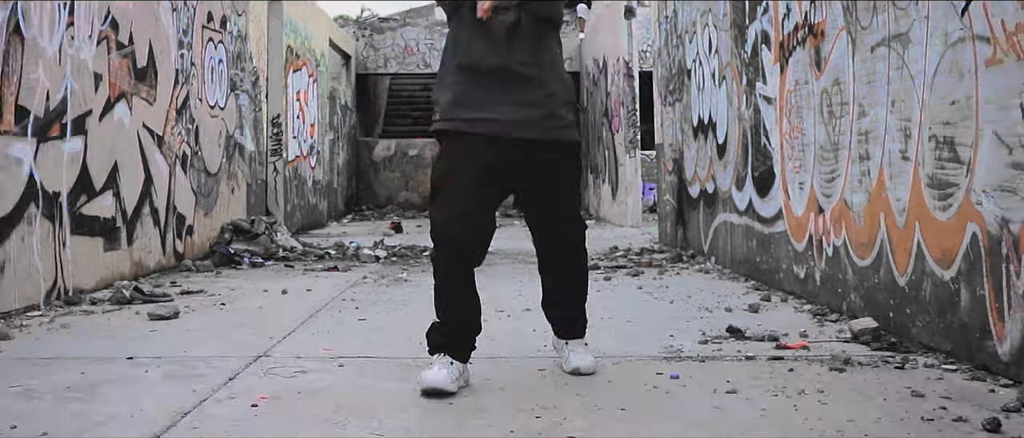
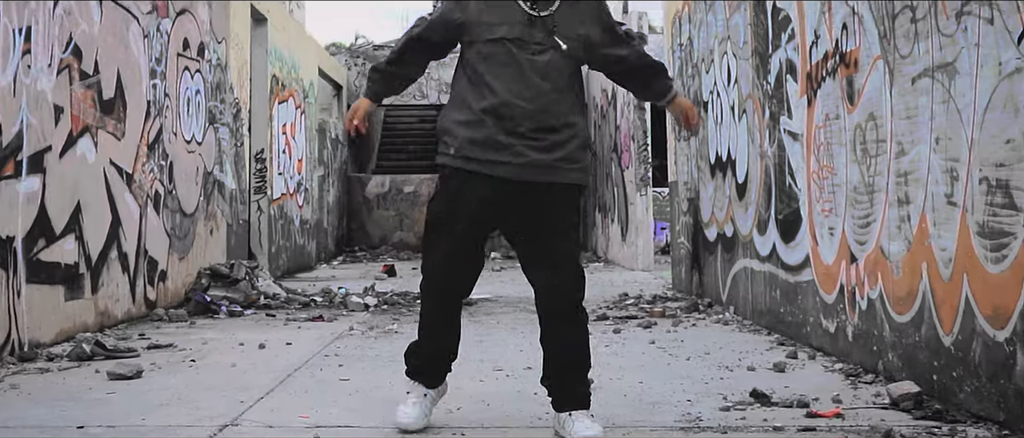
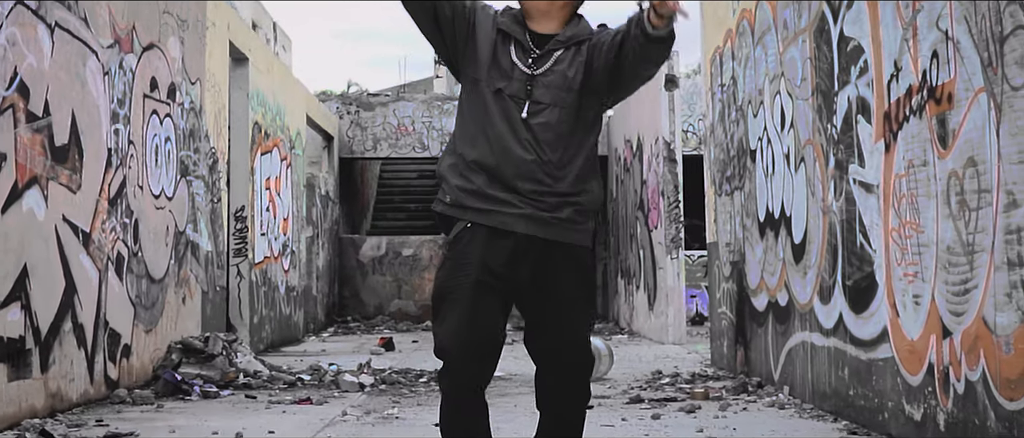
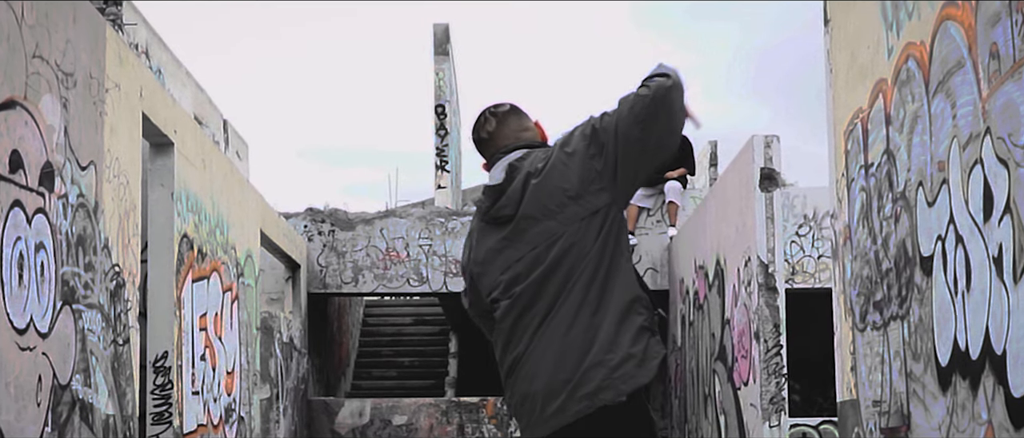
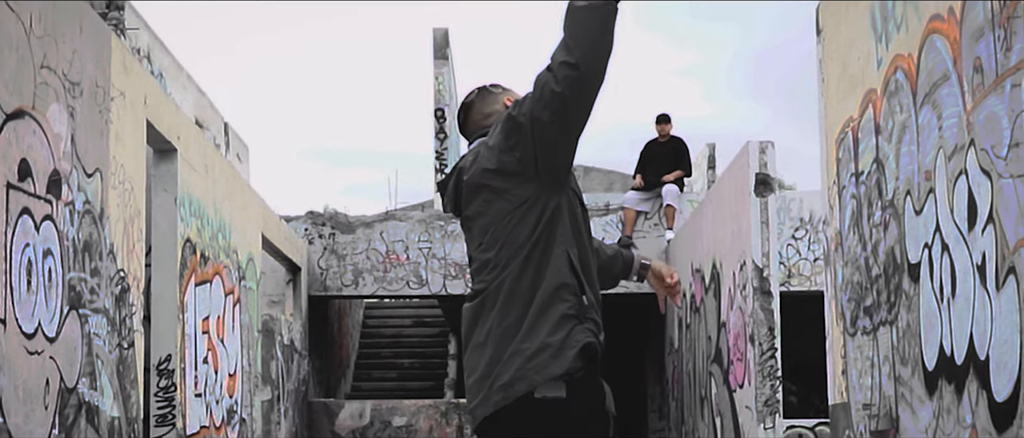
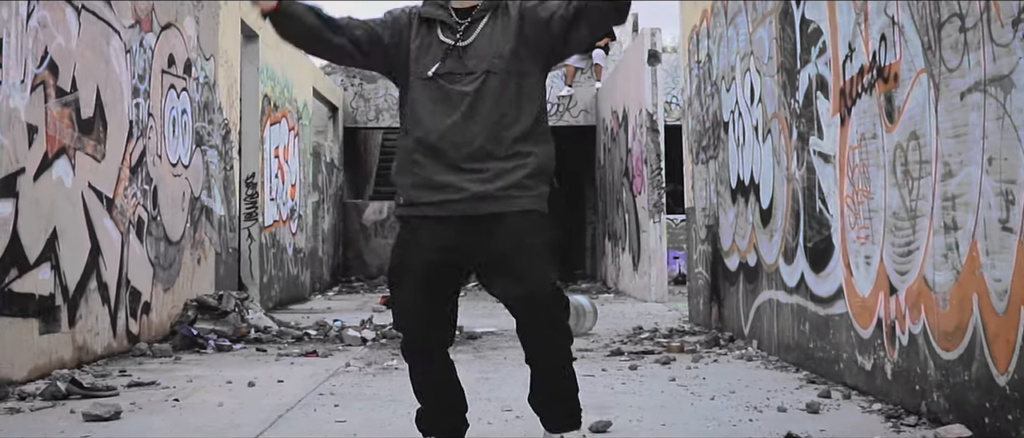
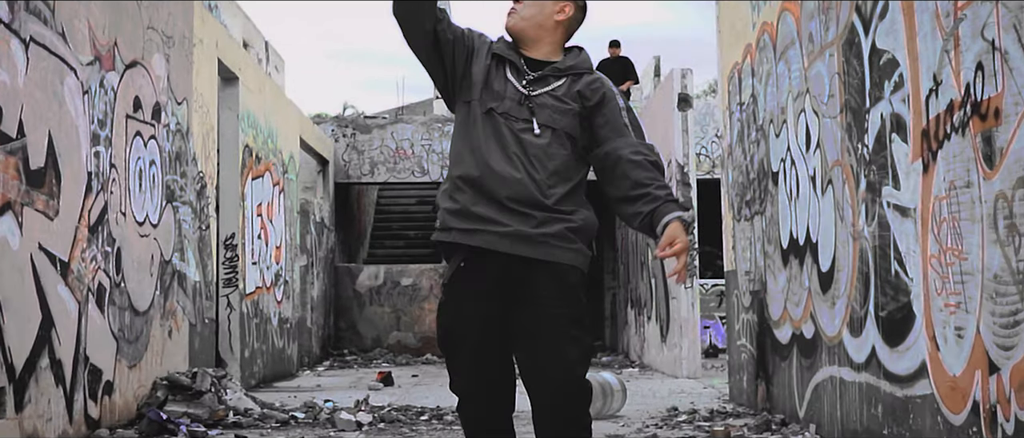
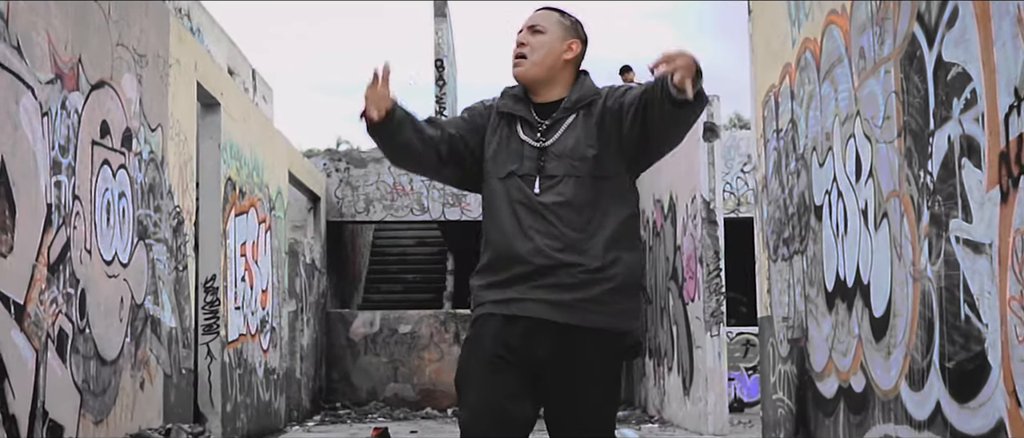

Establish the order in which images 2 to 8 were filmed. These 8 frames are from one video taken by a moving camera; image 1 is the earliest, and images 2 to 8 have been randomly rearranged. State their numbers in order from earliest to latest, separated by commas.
2, 6, 3, 7, 8, 5, 4
